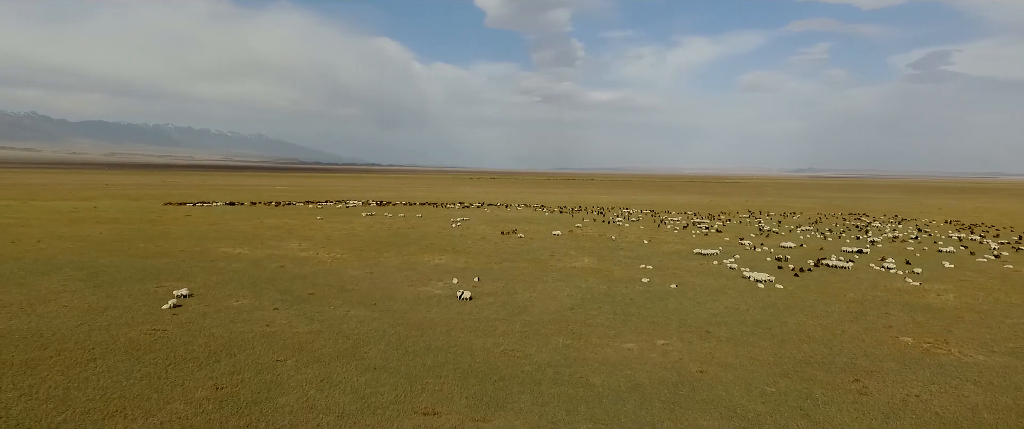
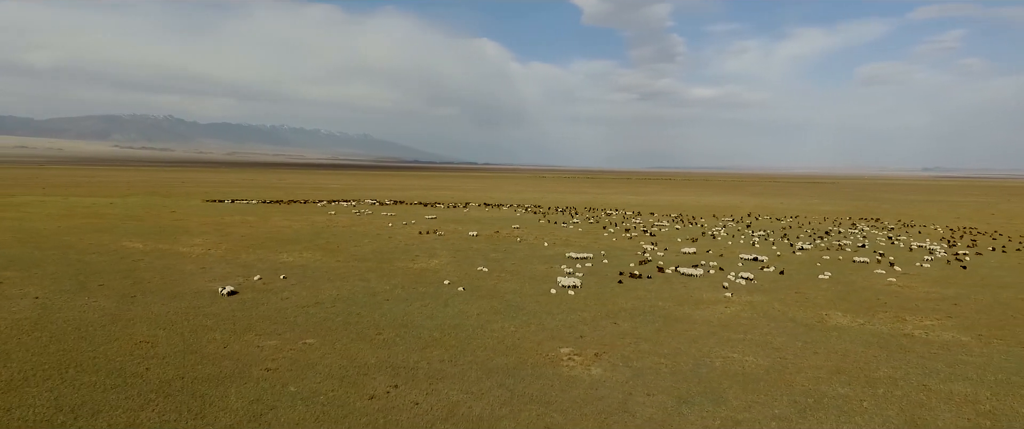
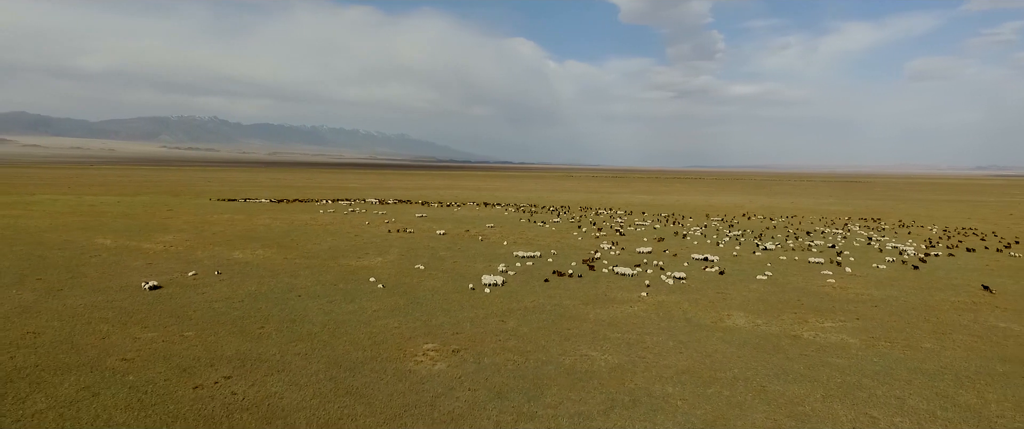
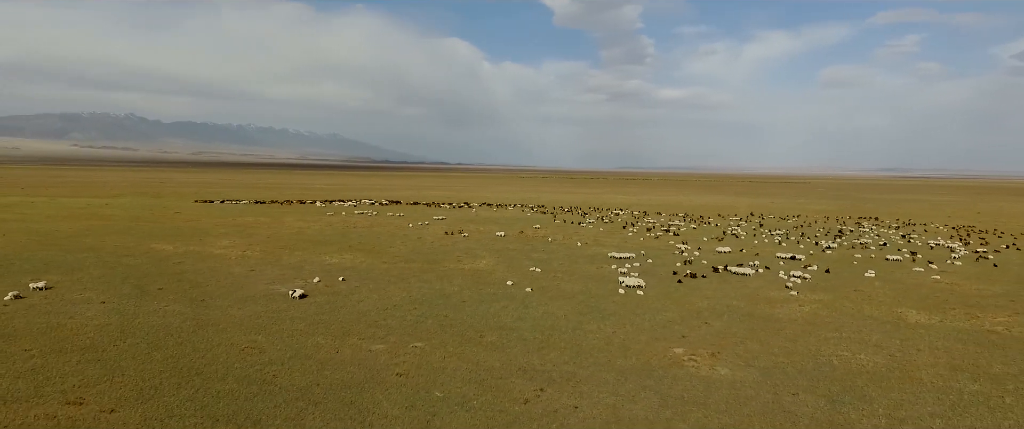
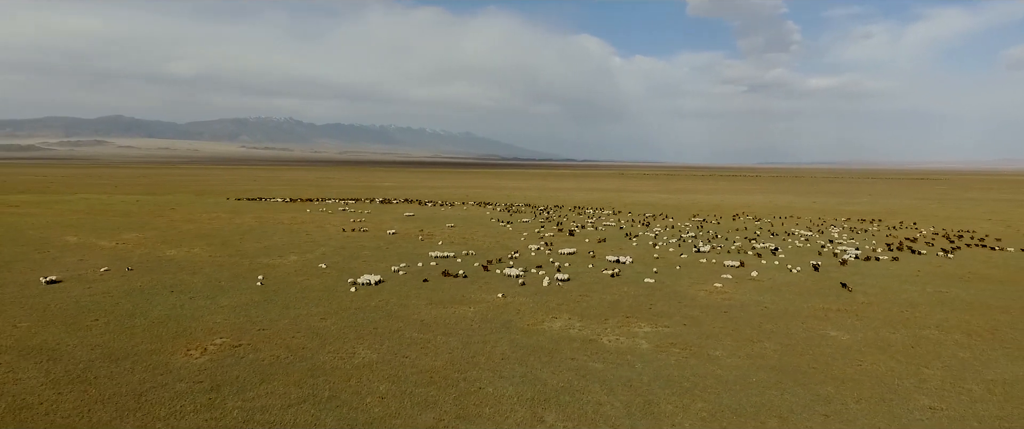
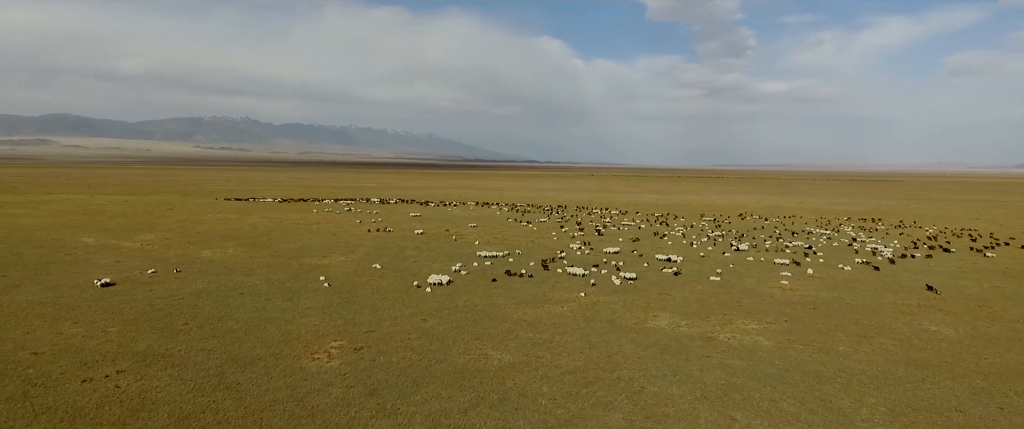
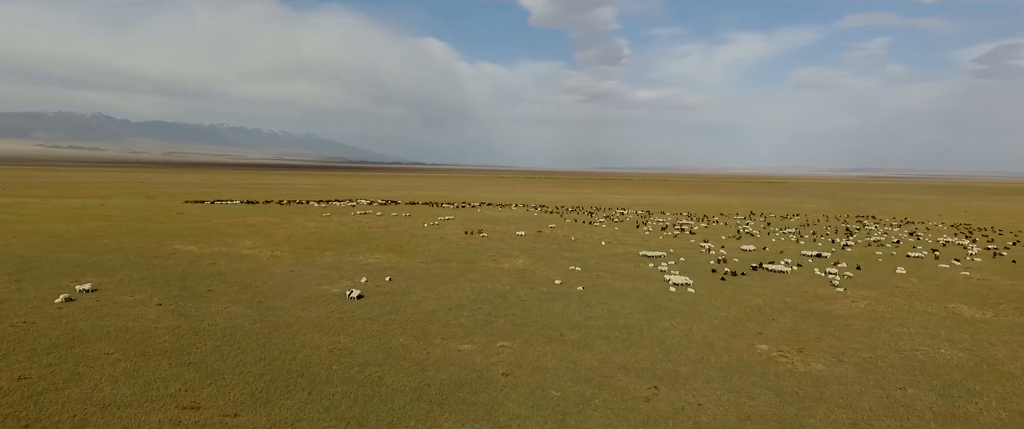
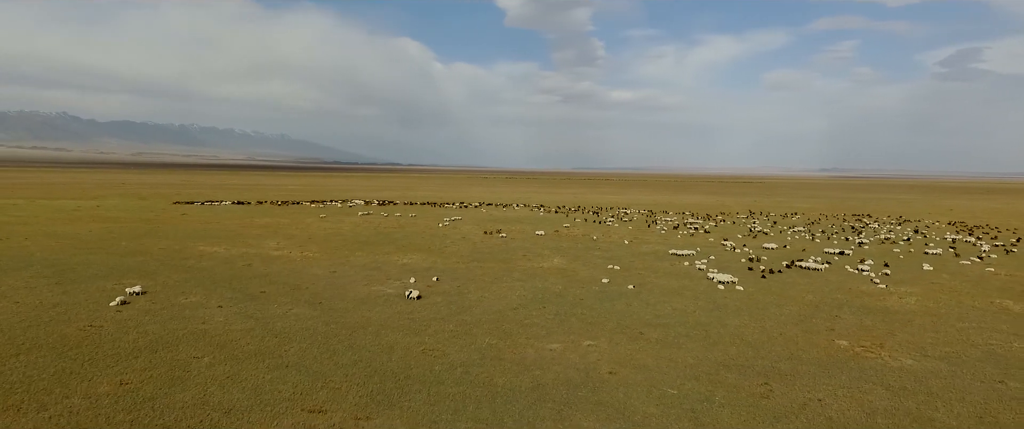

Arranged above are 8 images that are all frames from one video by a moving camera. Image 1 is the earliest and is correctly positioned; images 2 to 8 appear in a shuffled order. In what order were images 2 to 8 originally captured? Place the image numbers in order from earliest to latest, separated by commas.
8, 7, 4, 2, 3, 6, 5
